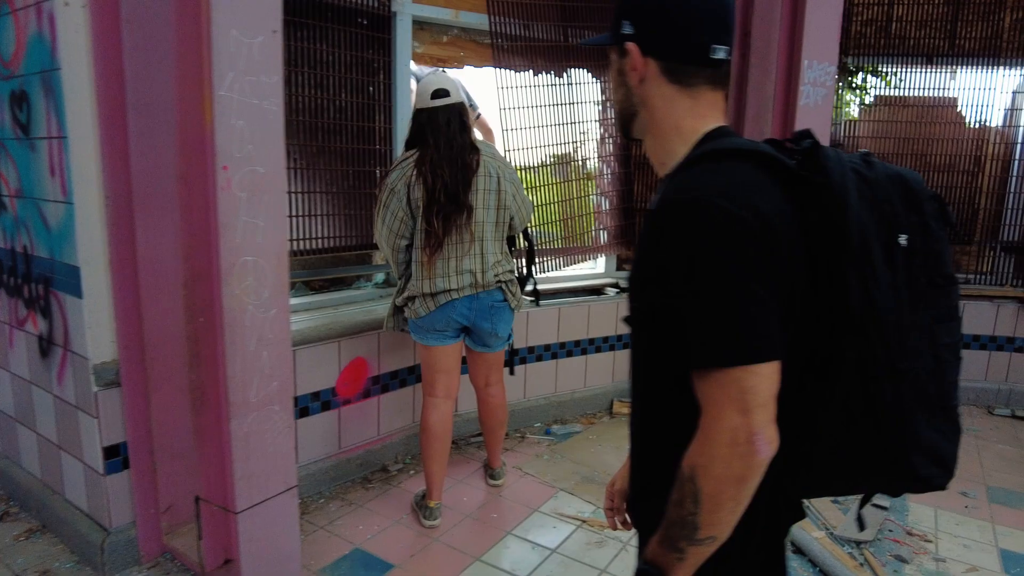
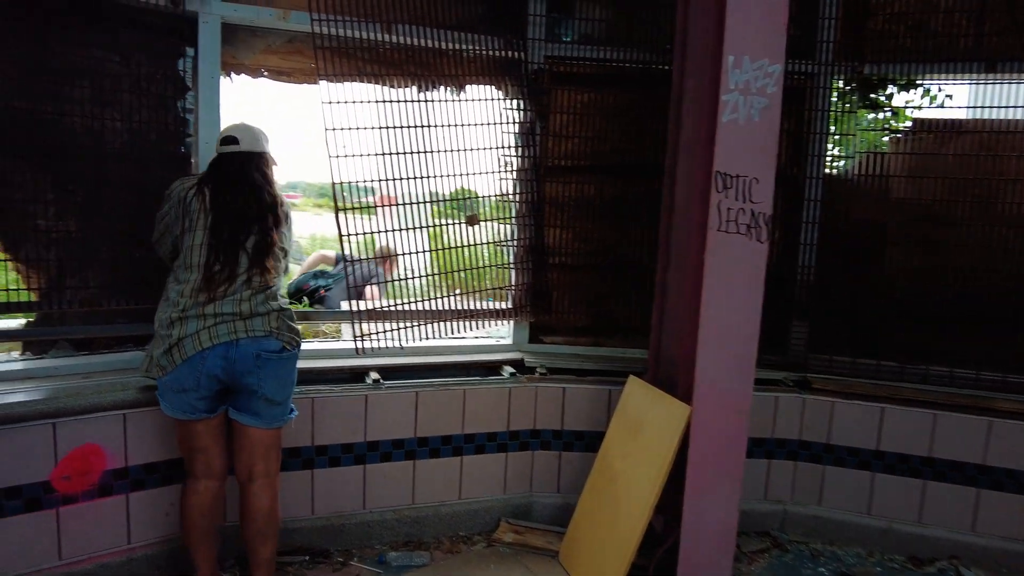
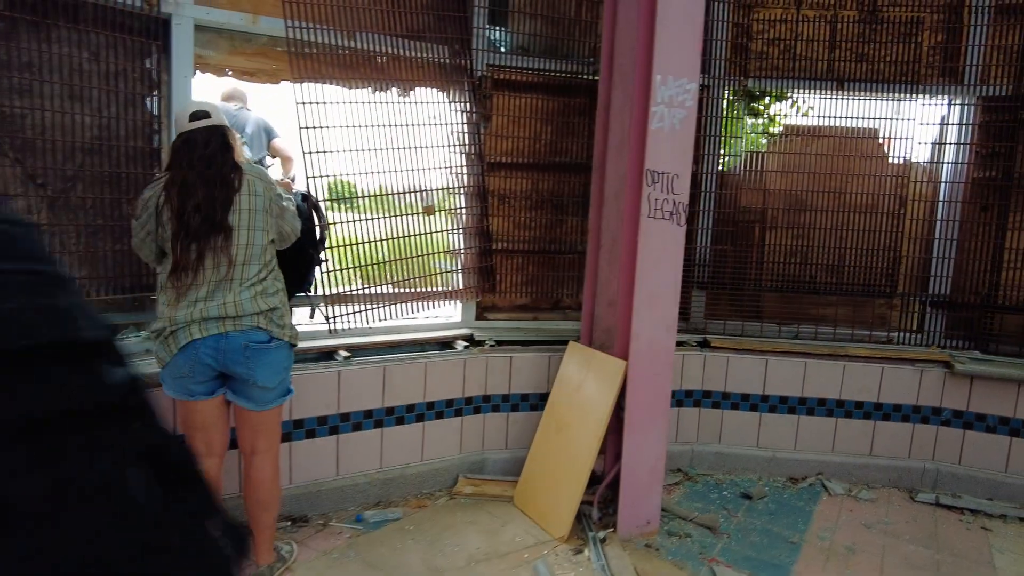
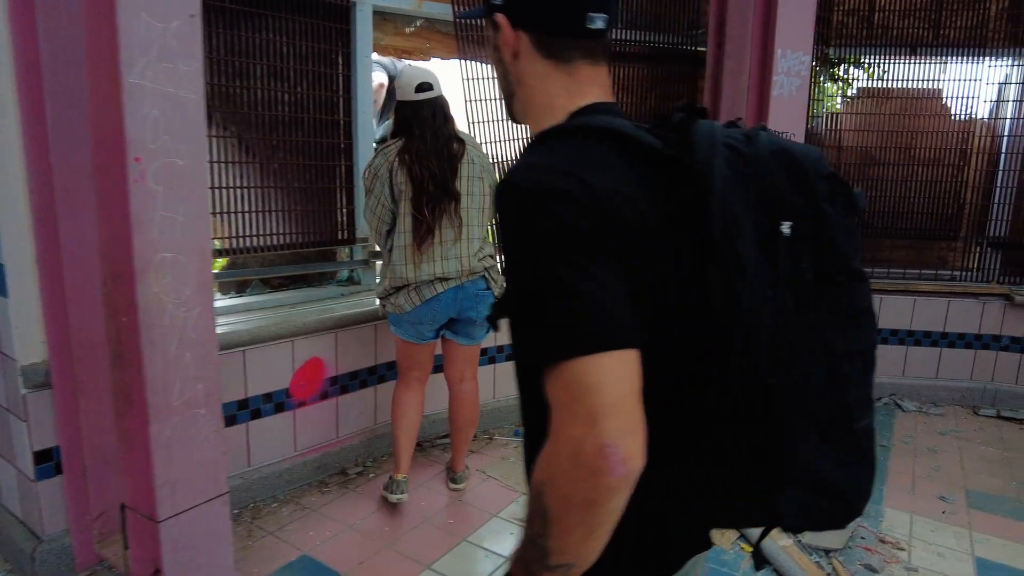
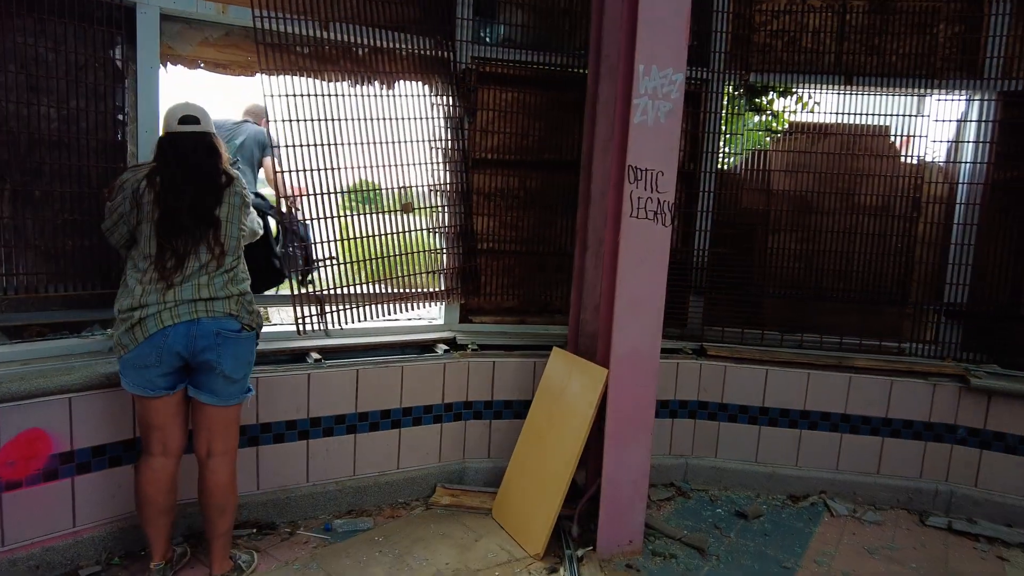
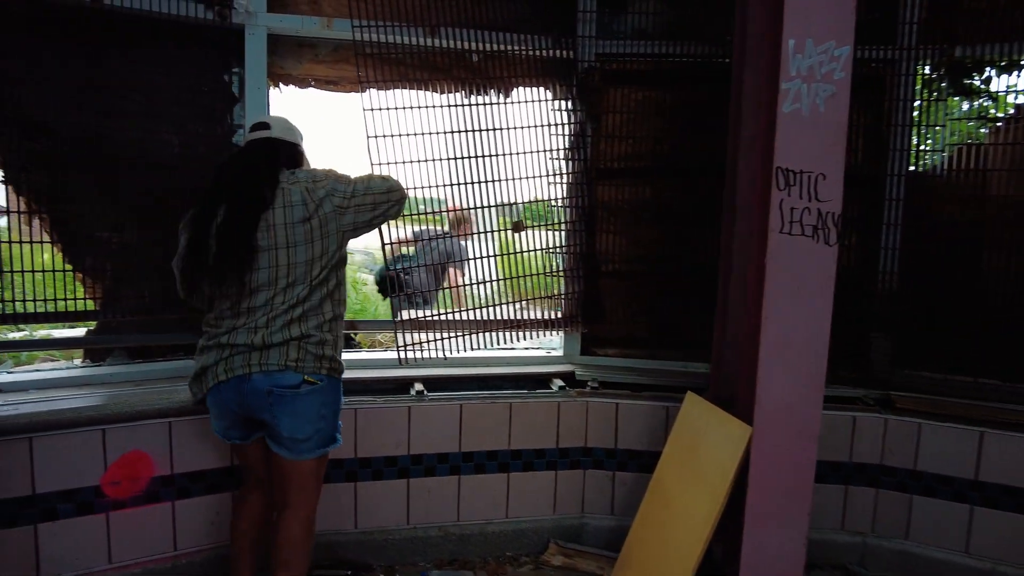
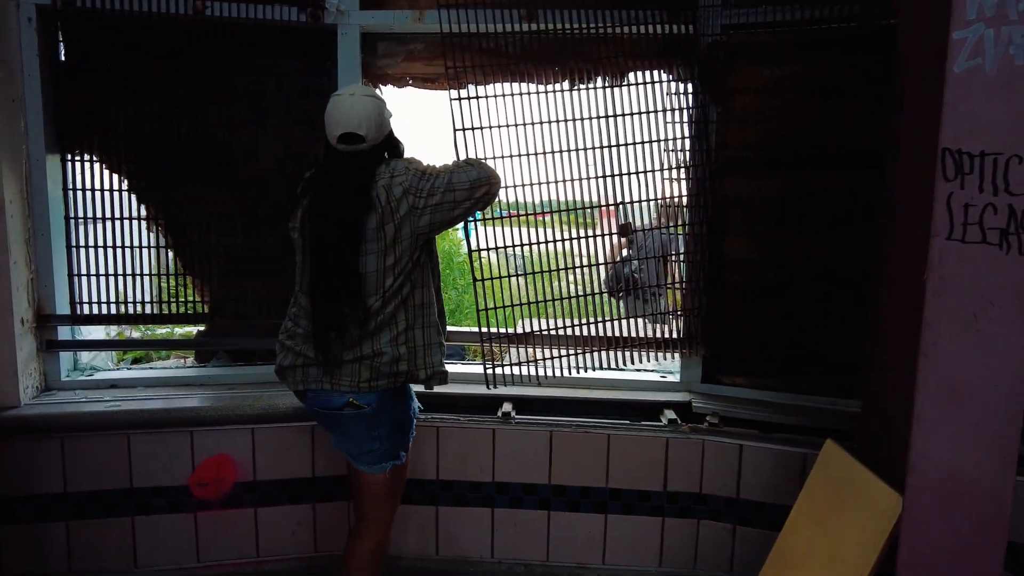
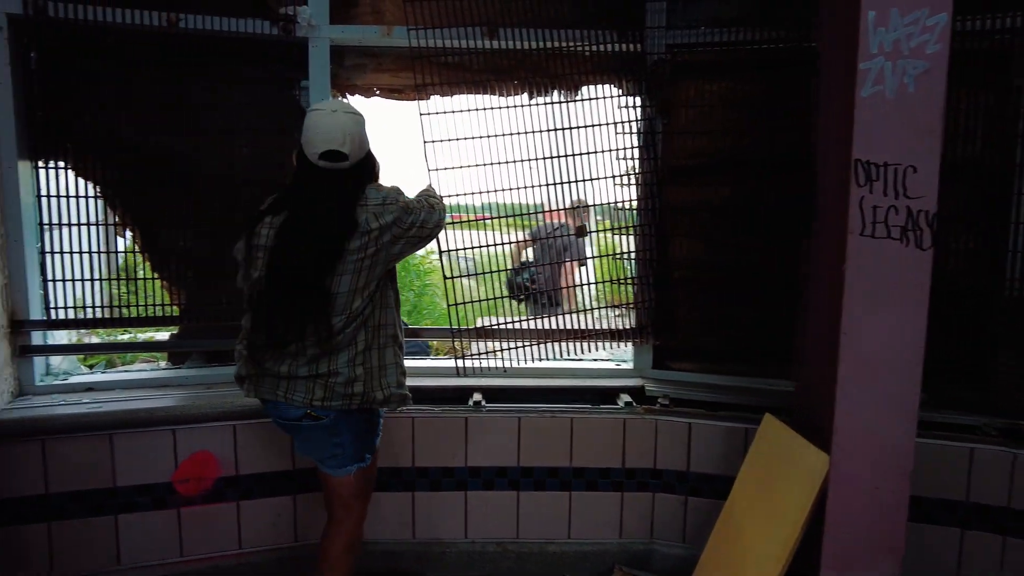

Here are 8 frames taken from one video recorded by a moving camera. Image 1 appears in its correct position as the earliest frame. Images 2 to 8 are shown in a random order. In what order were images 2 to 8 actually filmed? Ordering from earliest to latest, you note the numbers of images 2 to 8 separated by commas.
4, 3, 5, 2, 6, 8, 7
